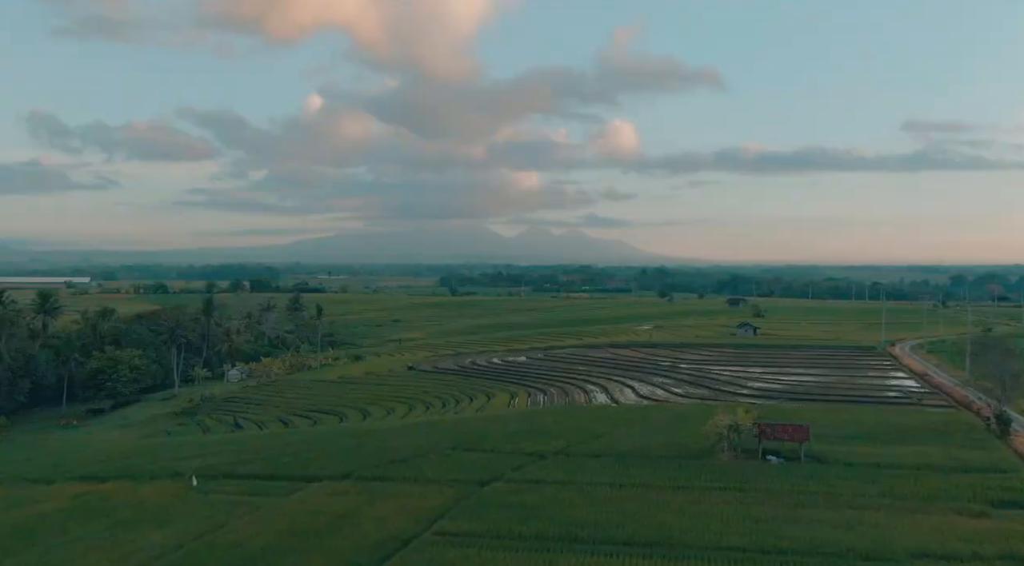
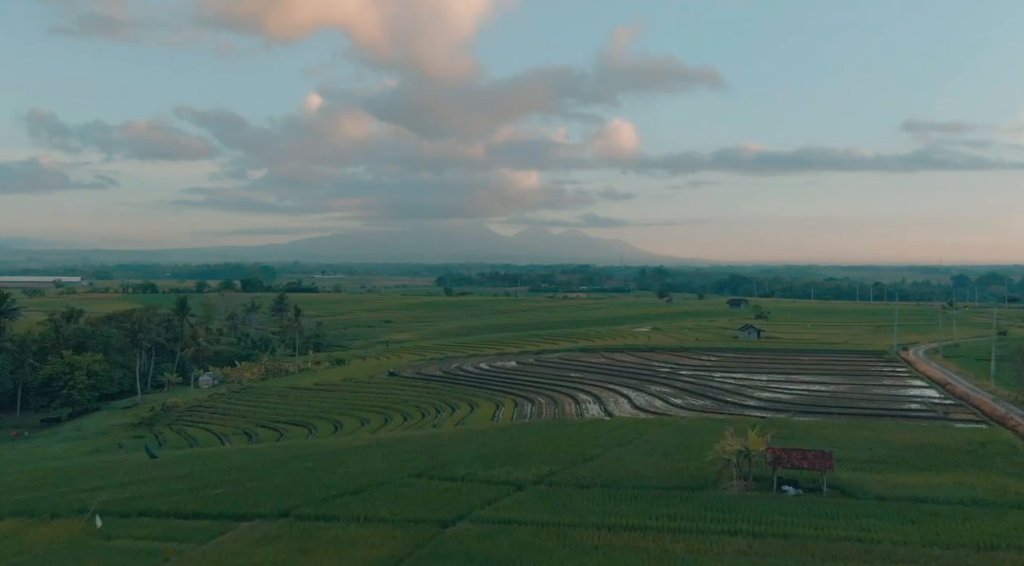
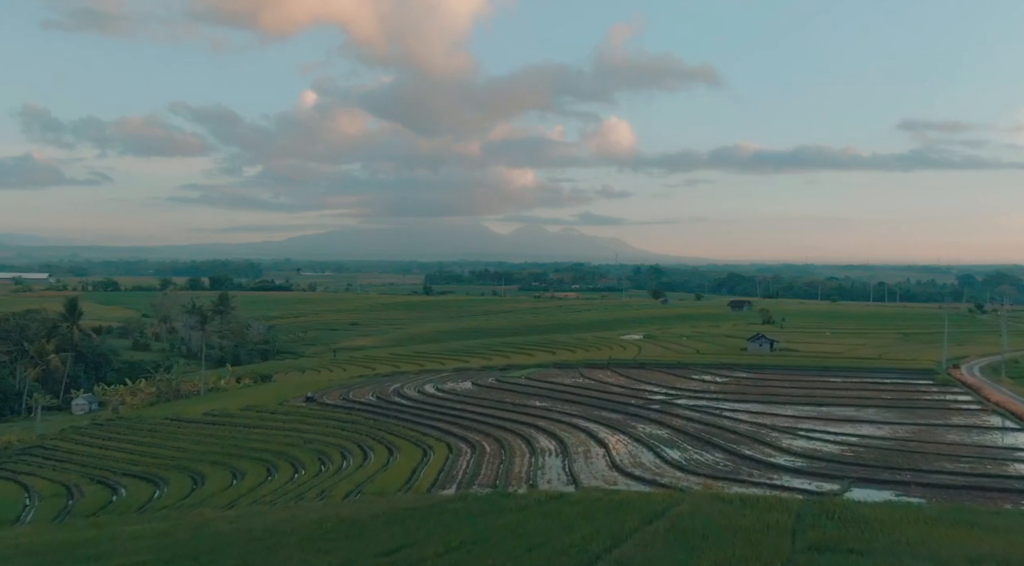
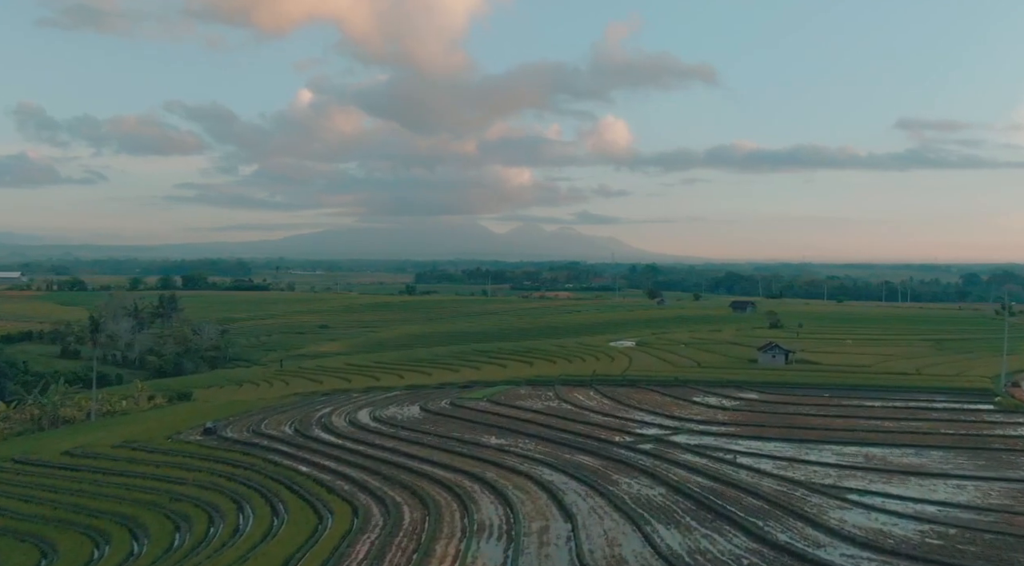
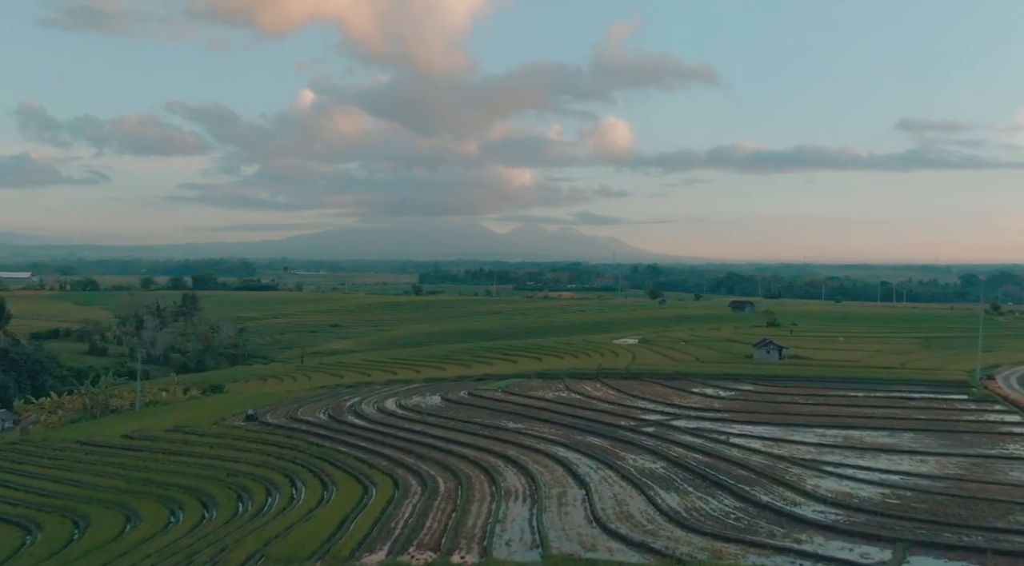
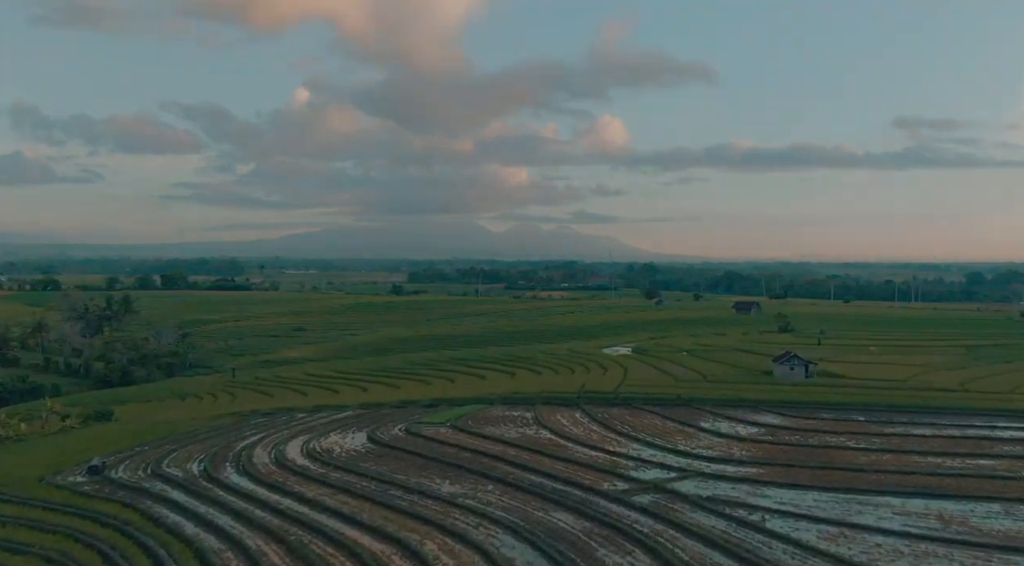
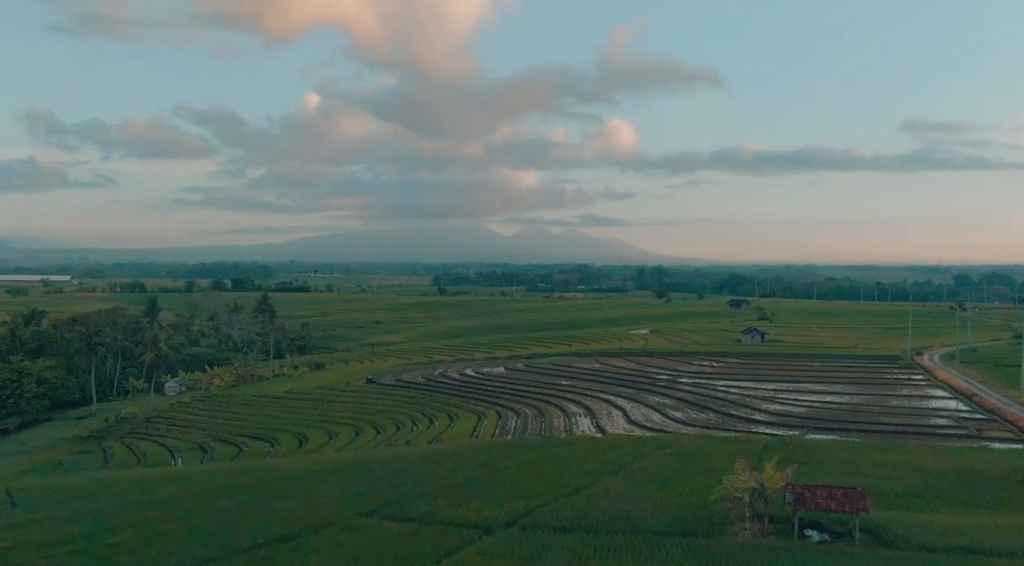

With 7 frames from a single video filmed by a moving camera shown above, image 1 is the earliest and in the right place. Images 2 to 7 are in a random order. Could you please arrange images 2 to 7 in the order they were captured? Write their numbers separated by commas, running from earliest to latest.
2, 7, 3, 5, 4, 6
